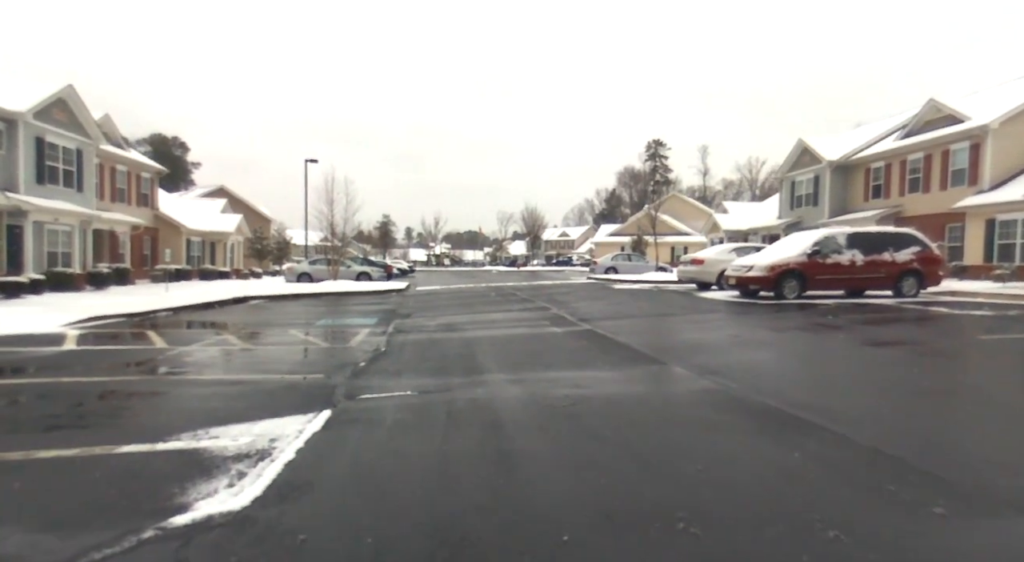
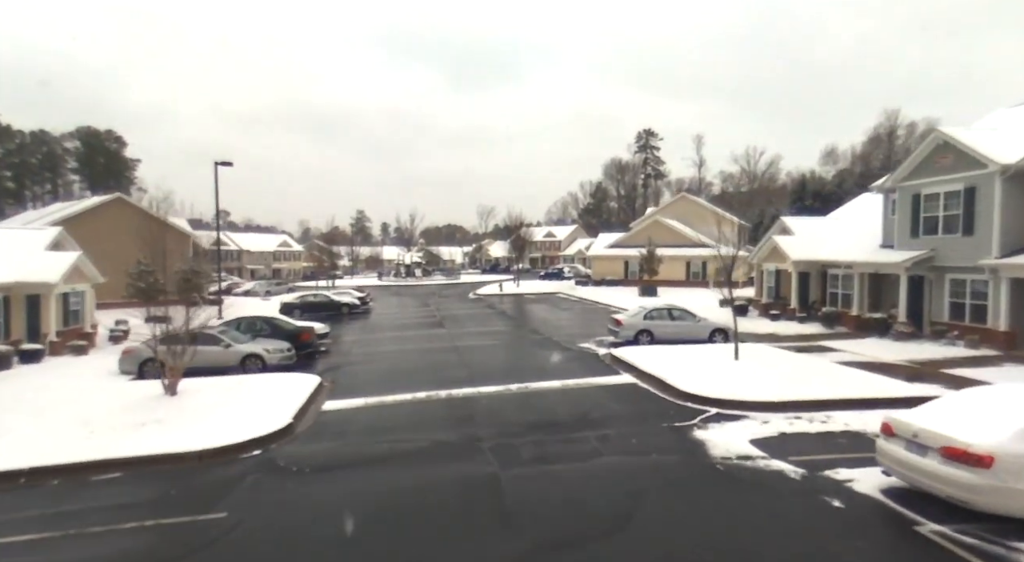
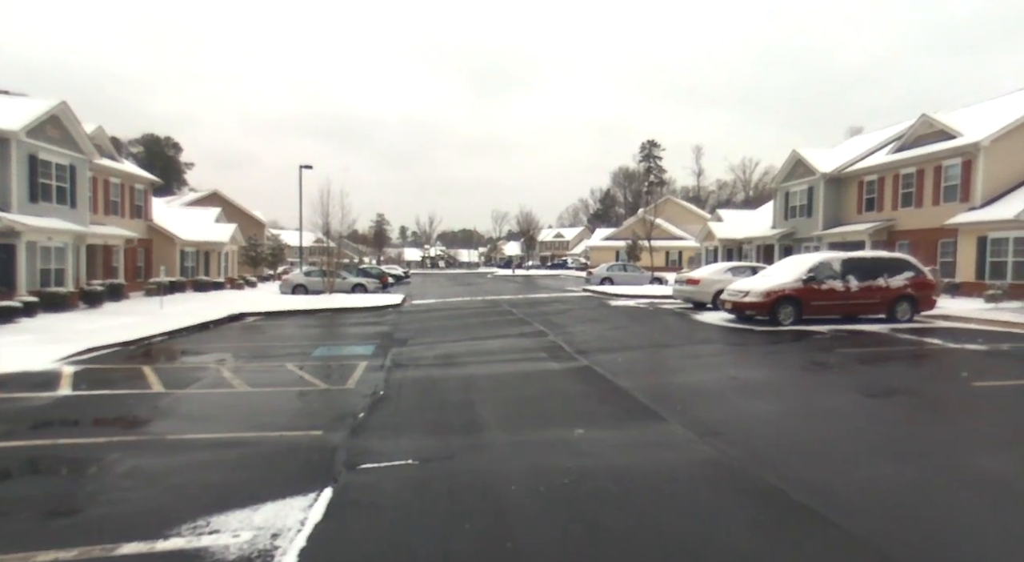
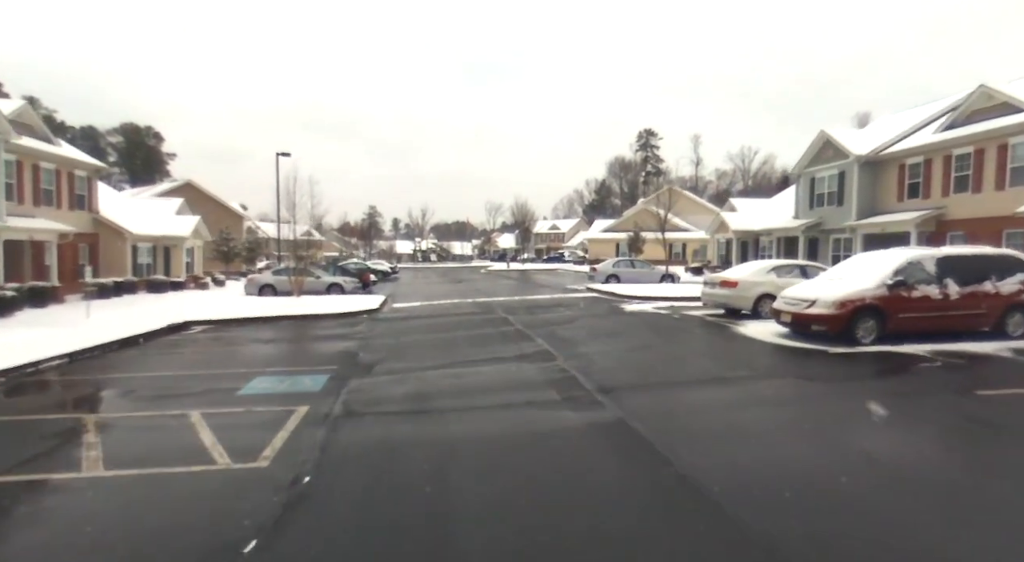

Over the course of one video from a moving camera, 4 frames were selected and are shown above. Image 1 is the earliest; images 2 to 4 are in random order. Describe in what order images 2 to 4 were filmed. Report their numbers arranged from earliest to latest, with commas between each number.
3, 4, 2
